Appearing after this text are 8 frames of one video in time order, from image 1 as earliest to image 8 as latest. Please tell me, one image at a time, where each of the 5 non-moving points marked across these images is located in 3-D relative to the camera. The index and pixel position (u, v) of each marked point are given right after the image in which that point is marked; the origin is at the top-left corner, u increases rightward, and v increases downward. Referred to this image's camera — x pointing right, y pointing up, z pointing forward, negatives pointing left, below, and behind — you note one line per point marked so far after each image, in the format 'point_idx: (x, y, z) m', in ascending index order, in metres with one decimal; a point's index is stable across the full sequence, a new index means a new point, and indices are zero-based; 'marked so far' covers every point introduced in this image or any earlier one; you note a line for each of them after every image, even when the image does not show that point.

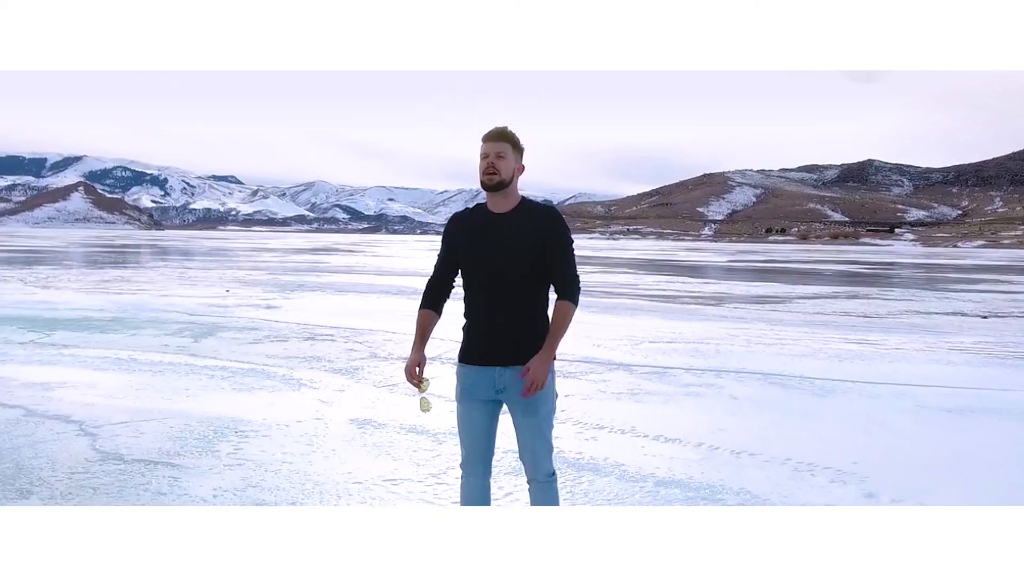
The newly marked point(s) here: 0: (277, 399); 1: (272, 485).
0: (-1.2, -0.6, +5.9) m
1: (-0.9, -0.8, +4.2) m
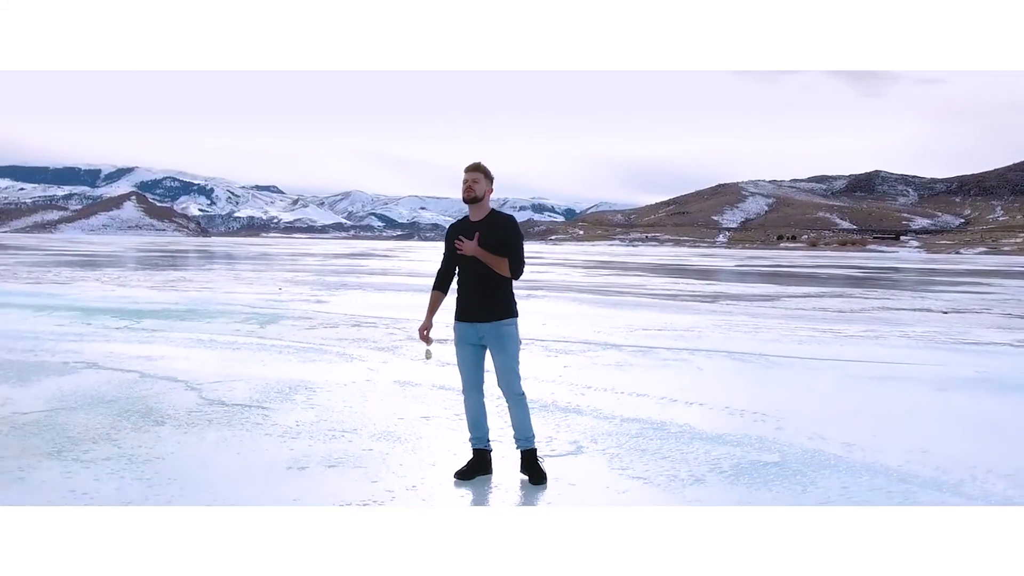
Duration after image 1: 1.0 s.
0: (-1.2, -0.5, +7.5) m
1: (-0.9, -0.7, +5.8) m
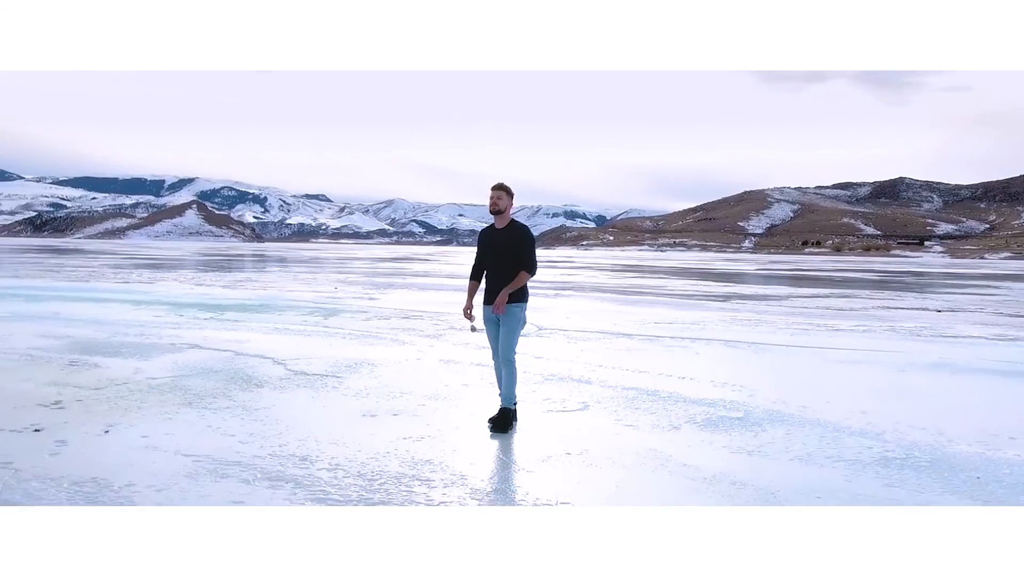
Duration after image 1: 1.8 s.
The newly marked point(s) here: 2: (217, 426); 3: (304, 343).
0: (-1.0, -0.5, +9.0) m
1: (-0.8, -0.6, +7.3) m
2: (-1.5, -0.7, +5.7) m
3: (-1.7, -0.5, +9.1) m
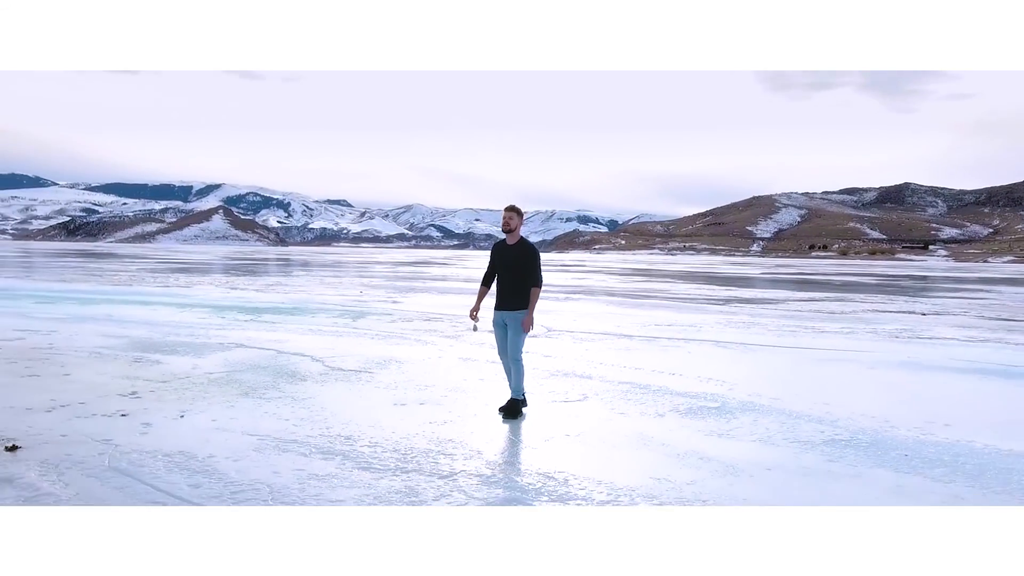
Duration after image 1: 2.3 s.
0: (-0.9, -0.5, +10.0) m
1: (-0.7, -0.7, +8.3) m
2: (-1.5, -0.7, +6.7) m
3: (-1.6, -0.5, +10.2) m
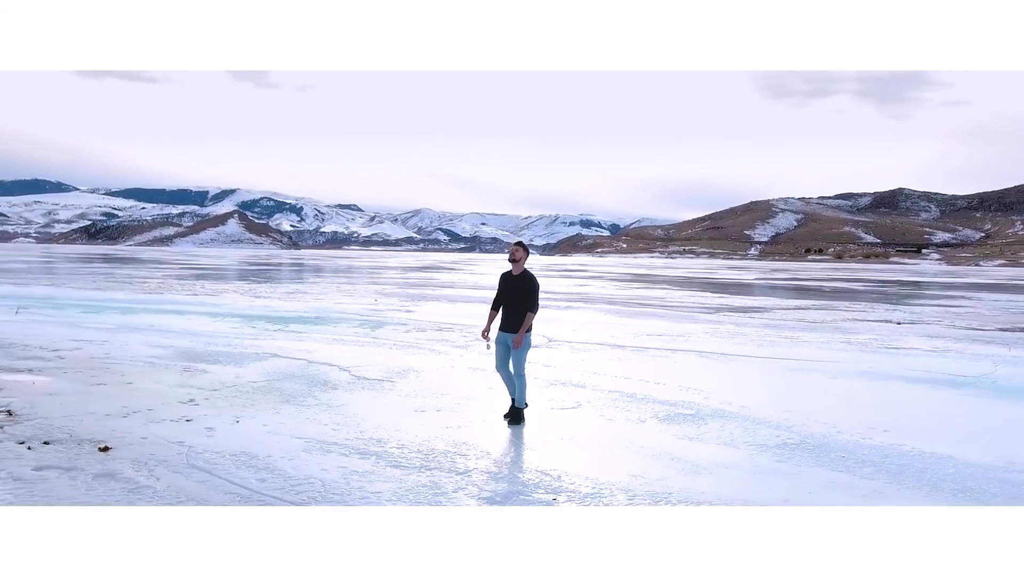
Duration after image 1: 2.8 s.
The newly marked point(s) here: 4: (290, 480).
0: (-0.8, -0.7, +11.2) m
1: (-0.6, -0.9, +9.5) m
2: (-1.4, -0.9, +7.9) m
3: (-1.6, -0.7, +11.4) m
4: (-1.2, -1.0, +6.0) m
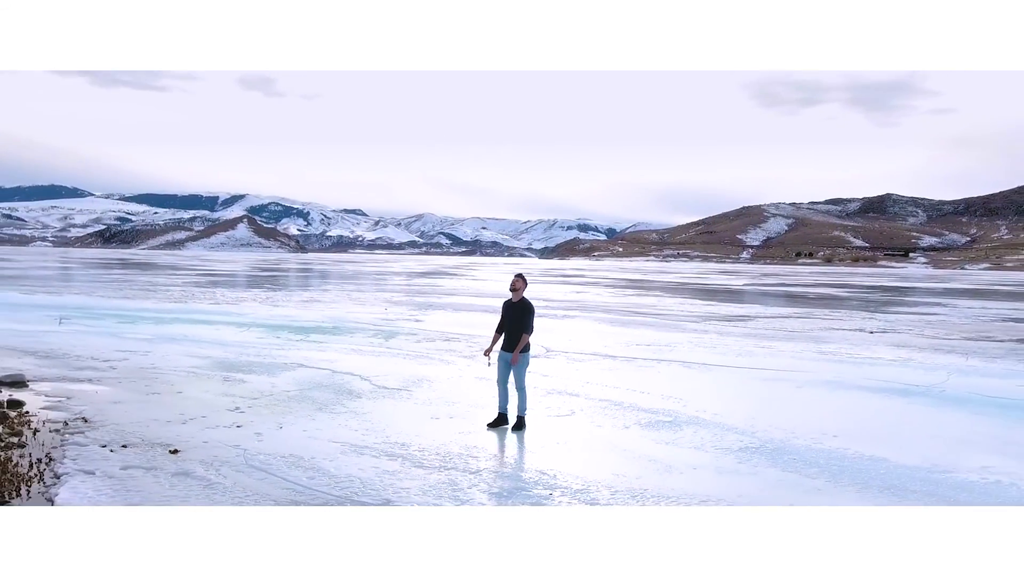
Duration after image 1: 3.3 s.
0: (-0.8, -0.9, +12.5) m
1: (-0.6, -1.1, +10.8) m
2: (-1.4, -1.1, +9.2) m
3: (-1.5, -0.9, +12.7) m
4: (-1.2, -1.2, +7.3) m
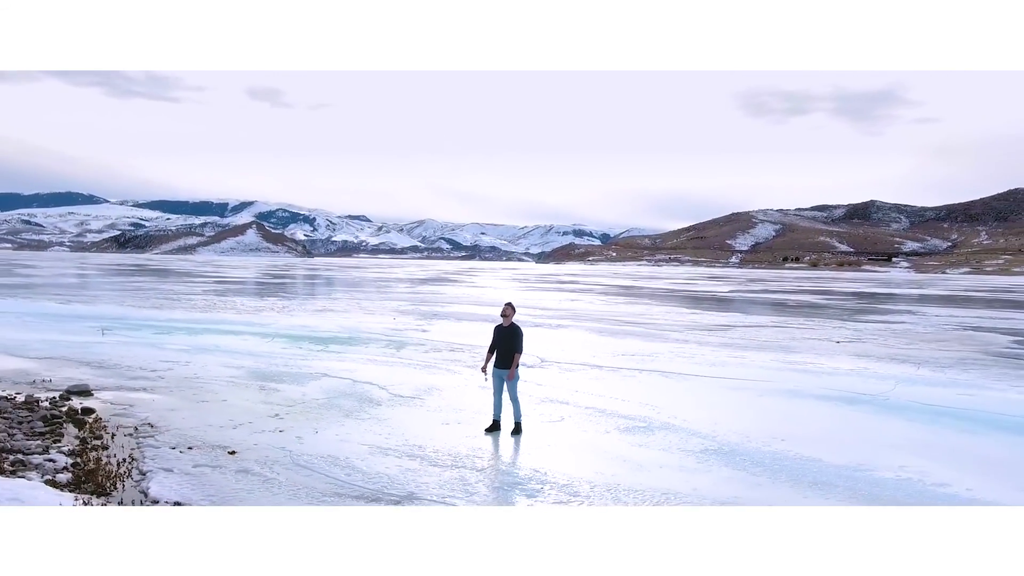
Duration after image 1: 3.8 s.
0: (-0.8, -1.1, +14.2) m
1: (-0.6, -1.3, +12.4) m
2: (-1.4, -1.4, +10.9) m
3: (-1.6, -1.1, +14.3) m
4: (-1.2, -1.5, +8.9) m
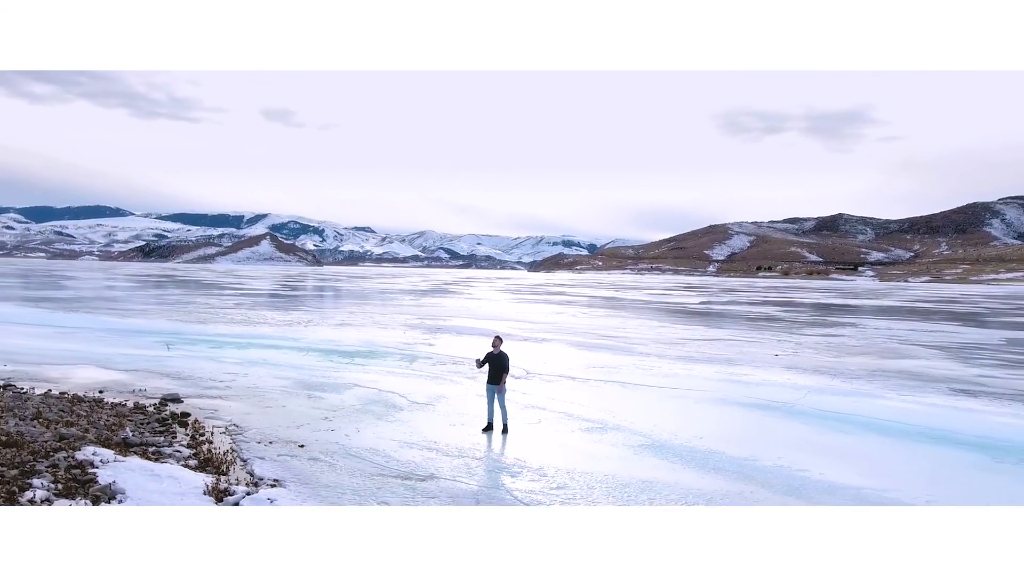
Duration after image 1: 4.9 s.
0: (-1.0, -1.6, +17.9) m
1: (-0.8, -1.8, +16.2) m
2: (-1.6, -1.8, +14.6) m
3: (-1.7, -1.5, +18.1) m
4: (-1.3, -2.0, +12.6) m
